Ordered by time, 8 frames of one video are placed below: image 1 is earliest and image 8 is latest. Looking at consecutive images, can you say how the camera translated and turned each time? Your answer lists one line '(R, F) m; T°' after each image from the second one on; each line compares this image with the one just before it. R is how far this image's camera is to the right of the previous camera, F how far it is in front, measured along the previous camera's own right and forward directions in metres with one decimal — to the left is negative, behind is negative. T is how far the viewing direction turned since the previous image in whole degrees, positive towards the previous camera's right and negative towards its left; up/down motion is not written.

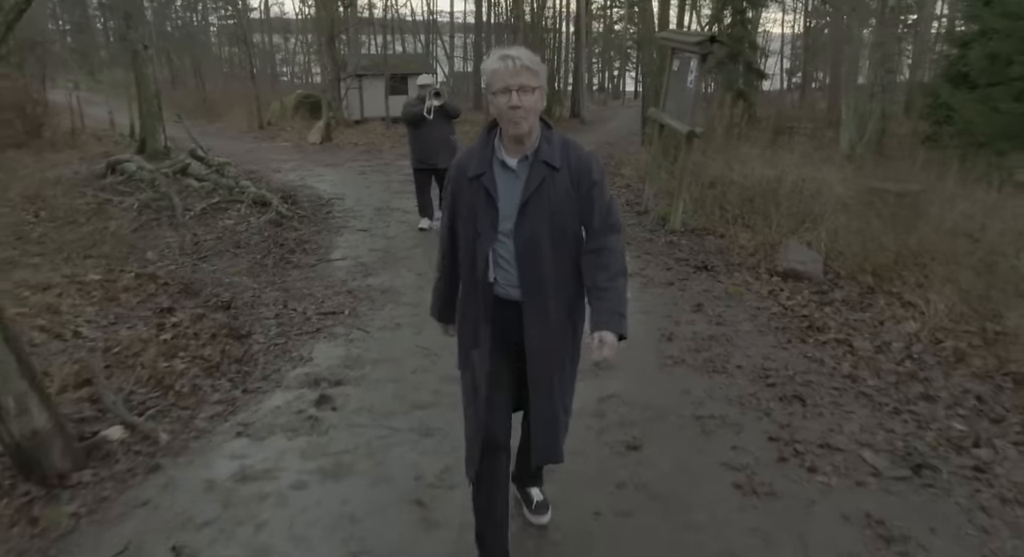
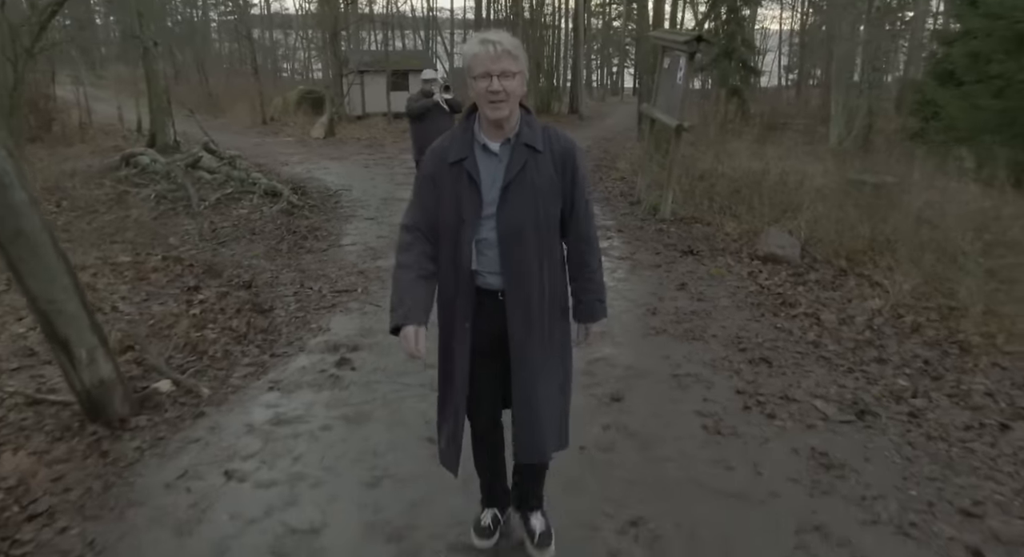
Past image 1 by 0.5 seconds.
(0.0, -0.5) m; 0°
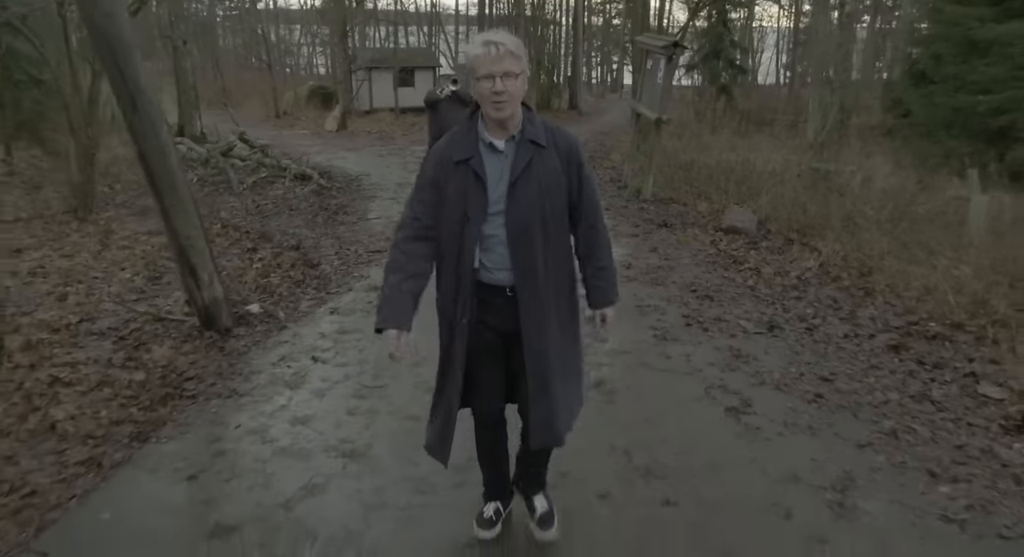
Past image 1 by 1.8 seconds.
(0.0, -1.4) m; 0°
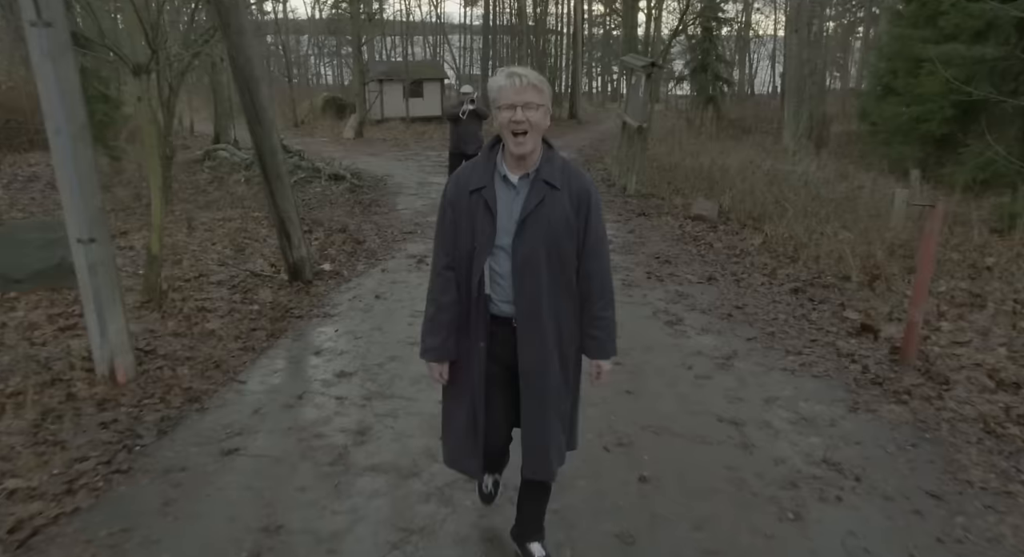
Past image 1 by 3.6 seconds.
(0.0, -1.9) m; 0°
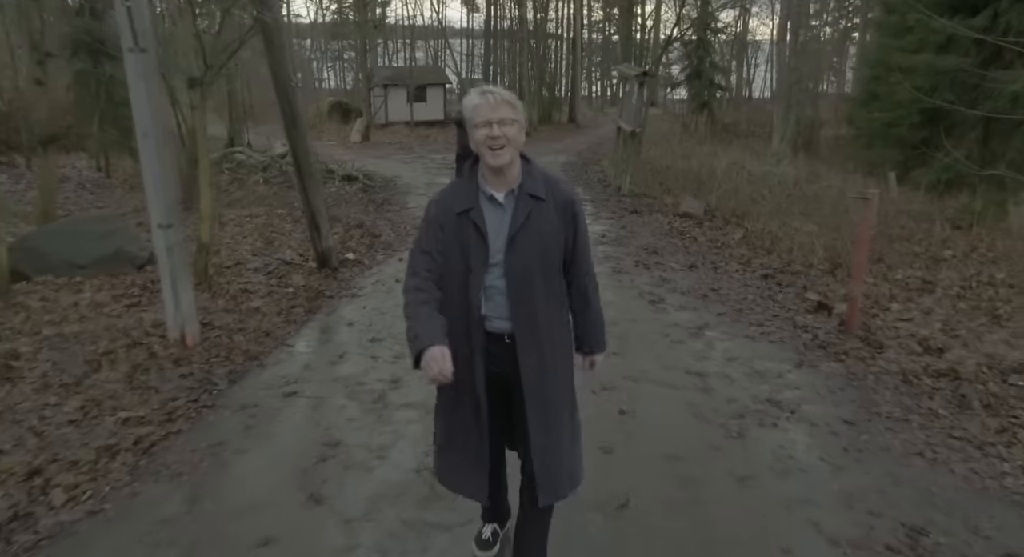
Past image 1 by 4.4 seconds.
(0.0, -0.9) m; 0°
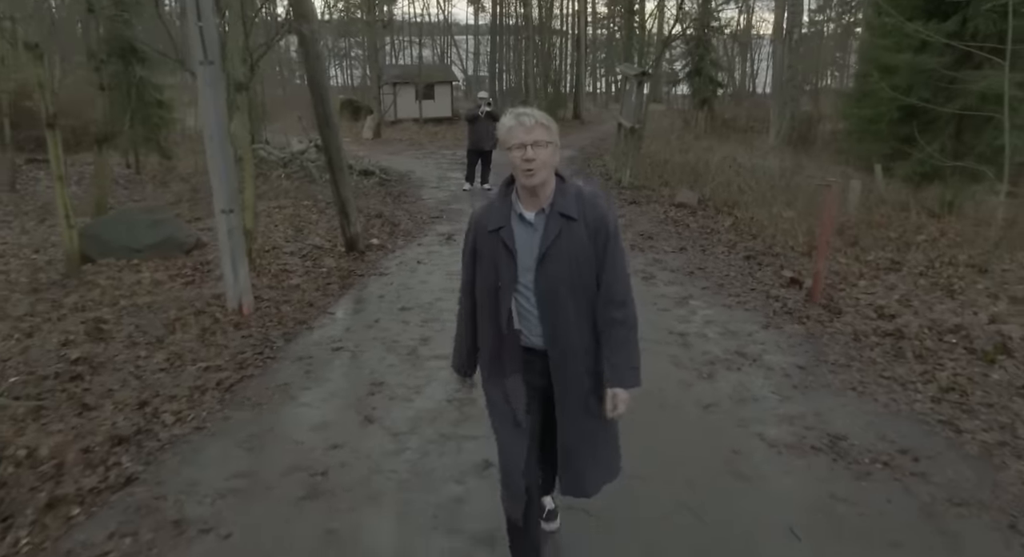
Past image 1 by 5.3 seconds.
(0.0, -0.9) m; -1°
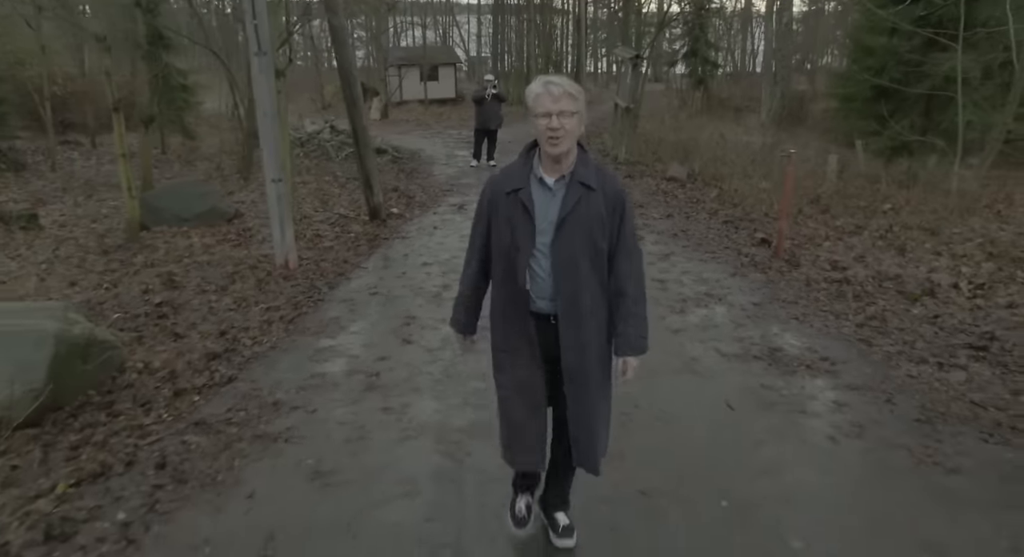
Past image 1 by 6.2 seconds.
(0.0, -1.1) m; 0°
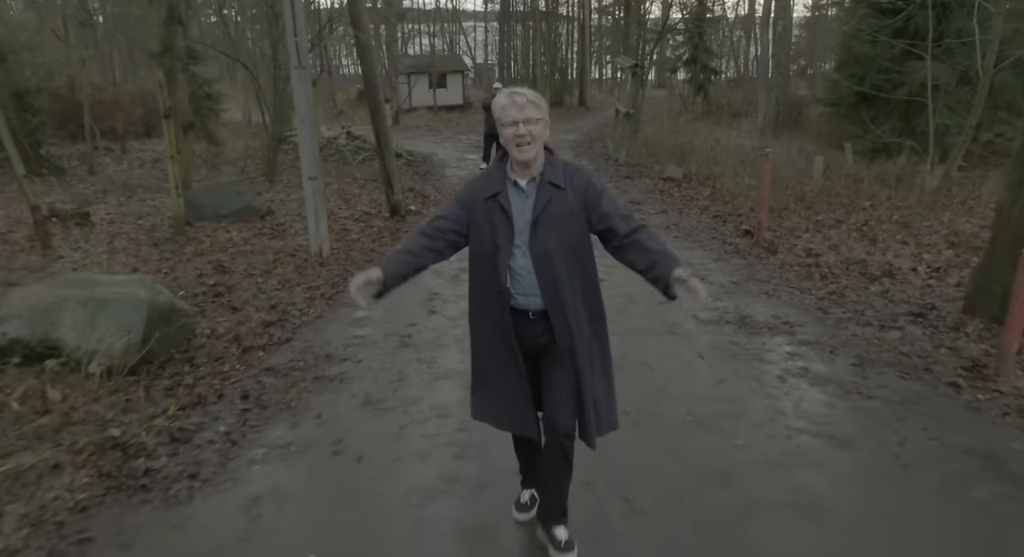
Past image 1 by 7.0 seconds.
(0.0, -0.9) m; -1°
